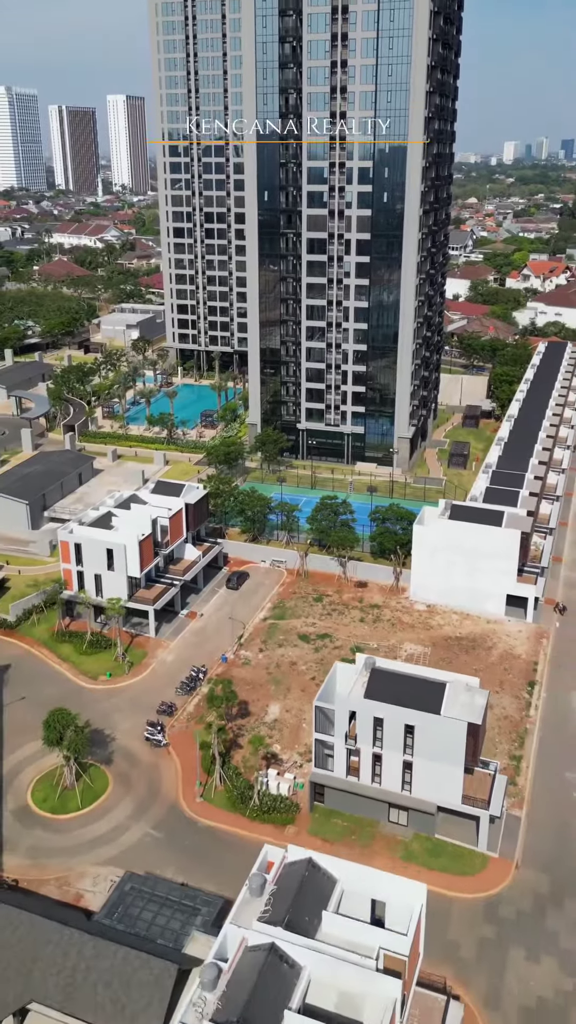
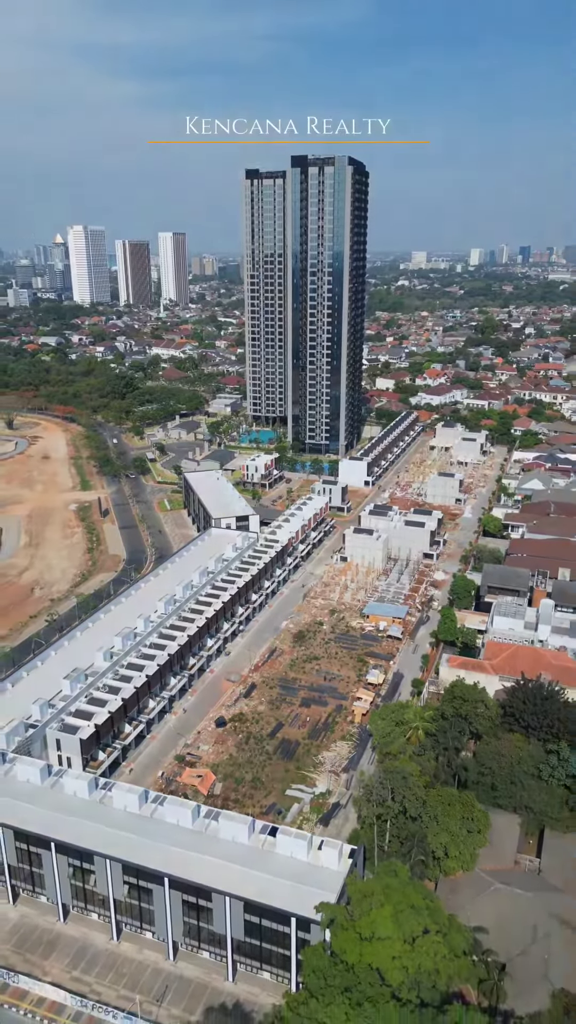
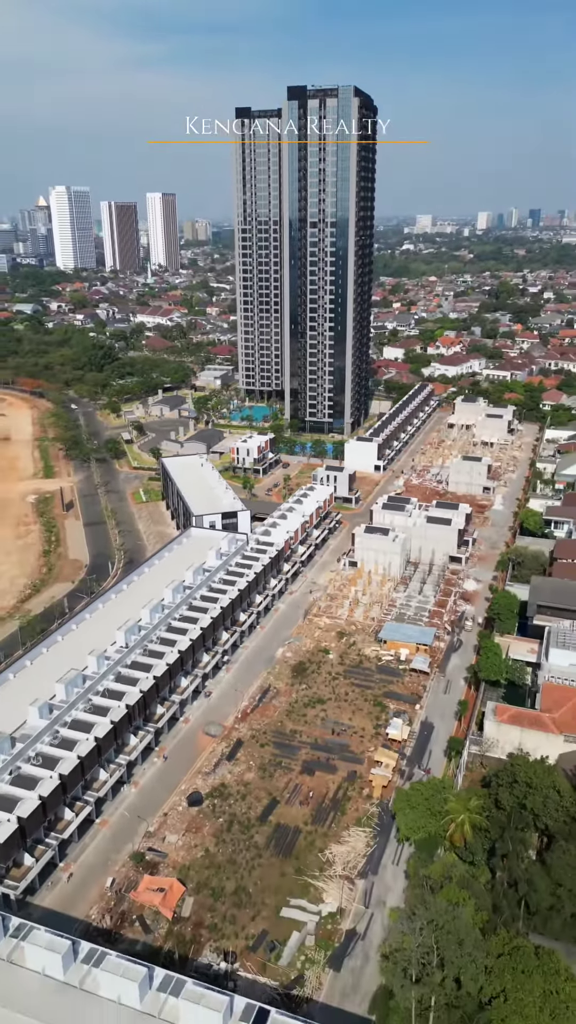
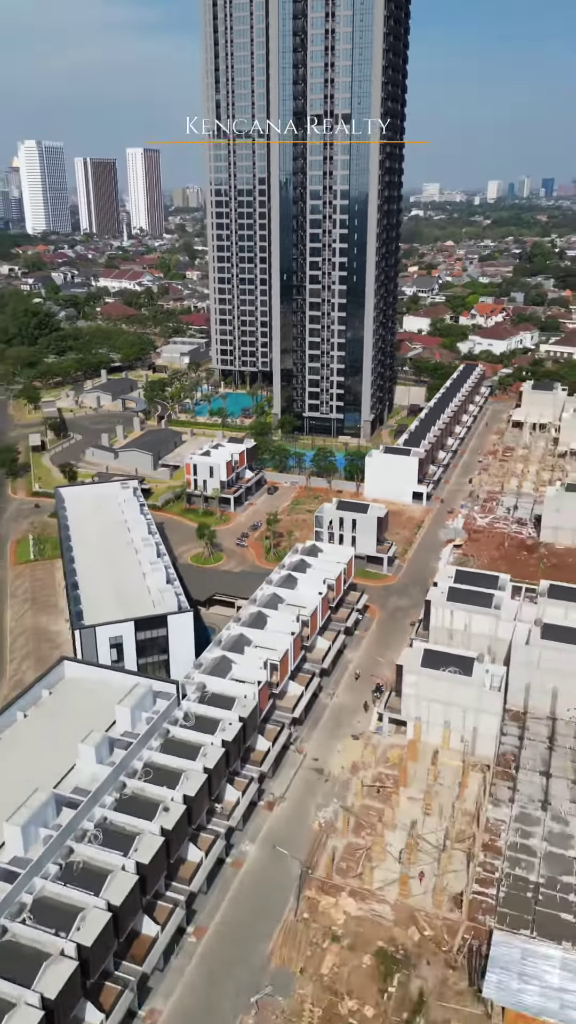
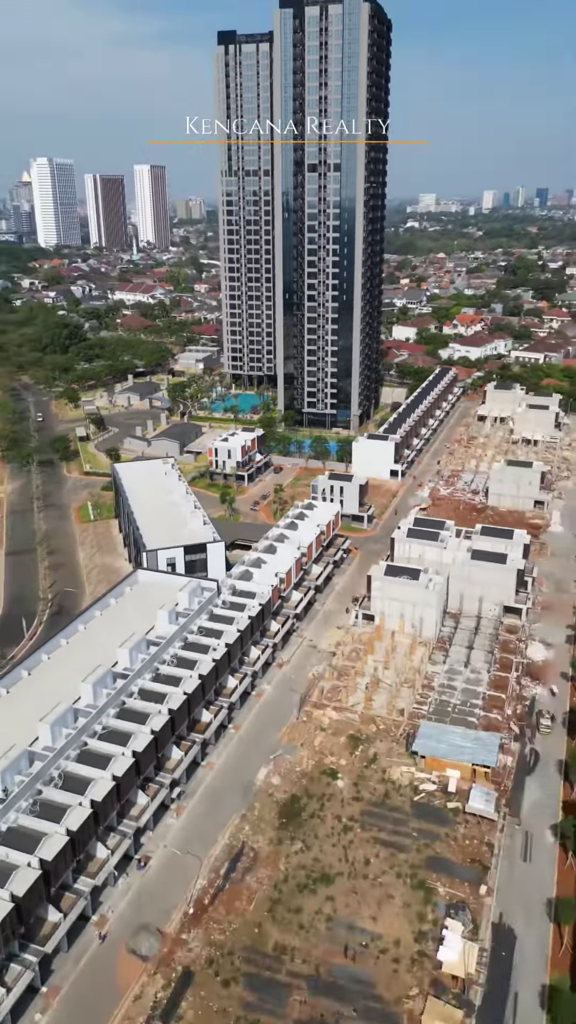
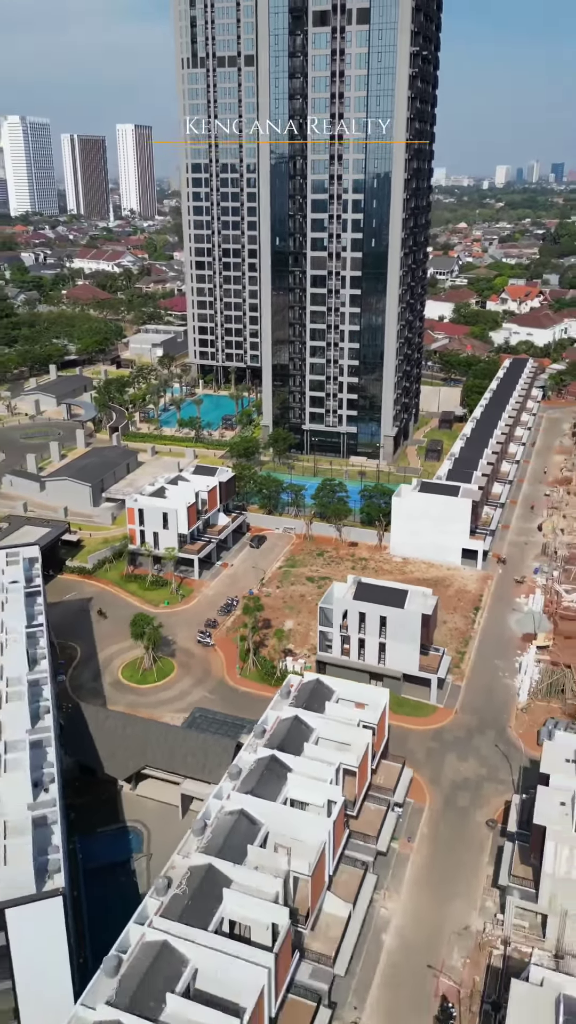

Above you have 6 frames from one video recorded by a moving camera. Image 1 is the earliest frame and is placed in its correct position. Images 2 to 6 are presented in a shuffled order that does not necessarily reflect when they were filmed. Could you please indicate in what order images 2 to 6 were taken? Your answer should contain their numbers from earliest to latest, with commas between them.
6, 4, 5, 3, 2
